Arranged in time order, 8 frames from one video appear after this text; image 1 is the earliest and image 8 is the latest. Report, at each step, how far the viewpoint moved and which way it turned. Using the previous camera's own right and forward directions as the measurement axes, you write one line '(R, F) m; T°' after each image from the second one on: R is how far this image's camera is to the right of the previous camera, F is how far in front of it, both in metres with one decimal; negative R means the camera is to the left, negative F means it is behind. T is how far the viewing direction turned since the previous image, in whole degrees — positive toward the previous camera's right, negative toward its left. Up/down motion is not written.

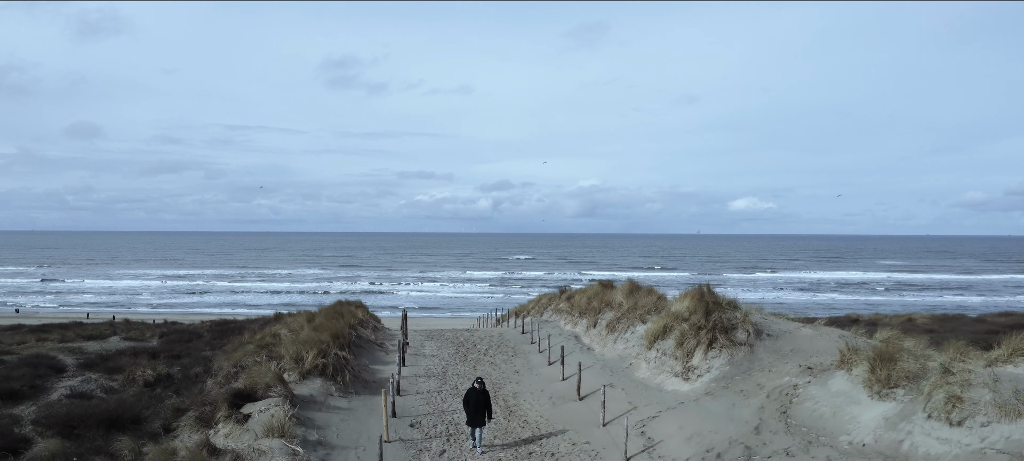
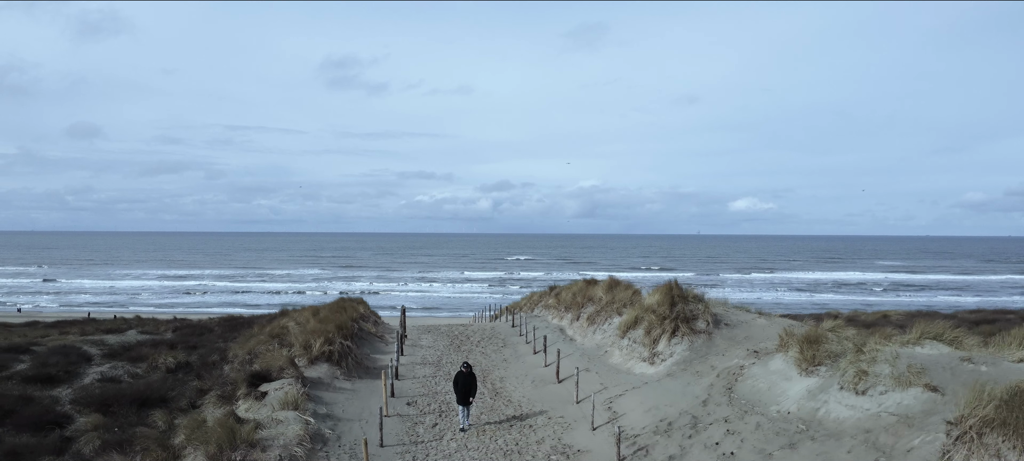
(-6.9, +3.1) m; 0°
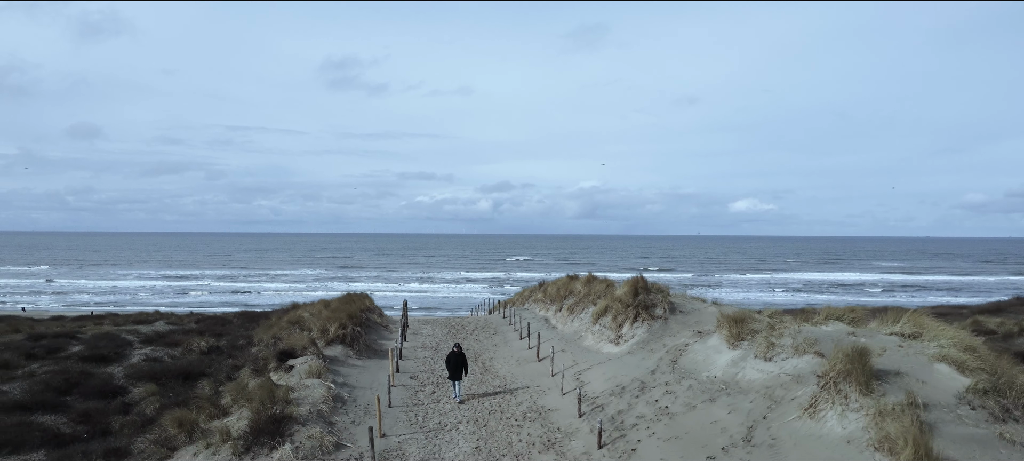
(+0.6, -0.6) m; 0°
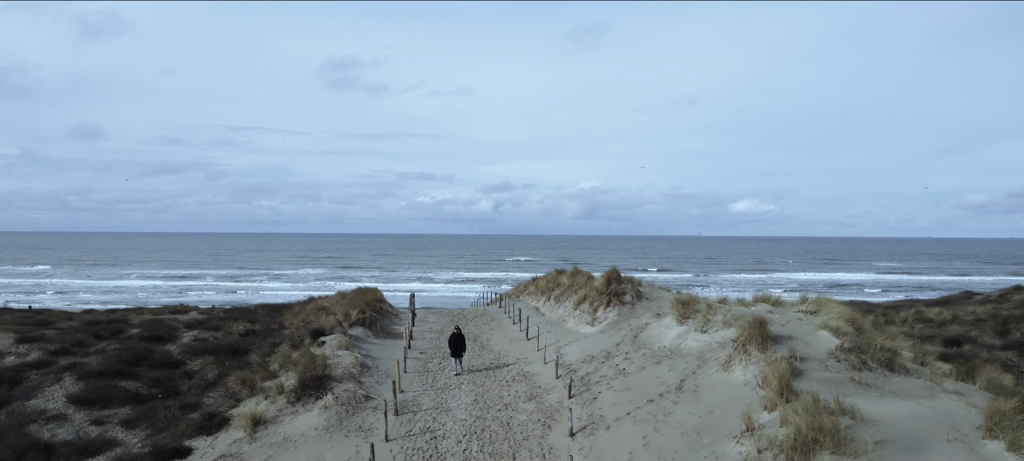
(+0.9, -0.7) m; 0°
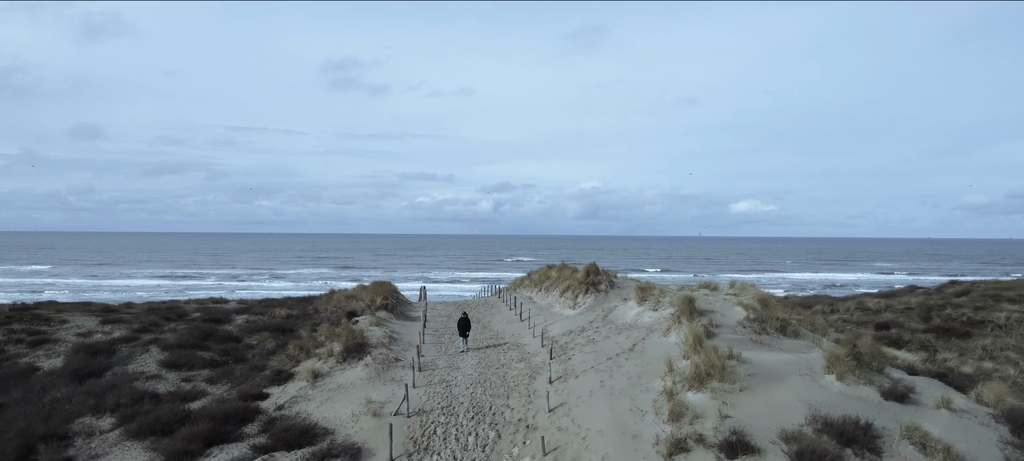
(+0.1, -2.9) m; 0°
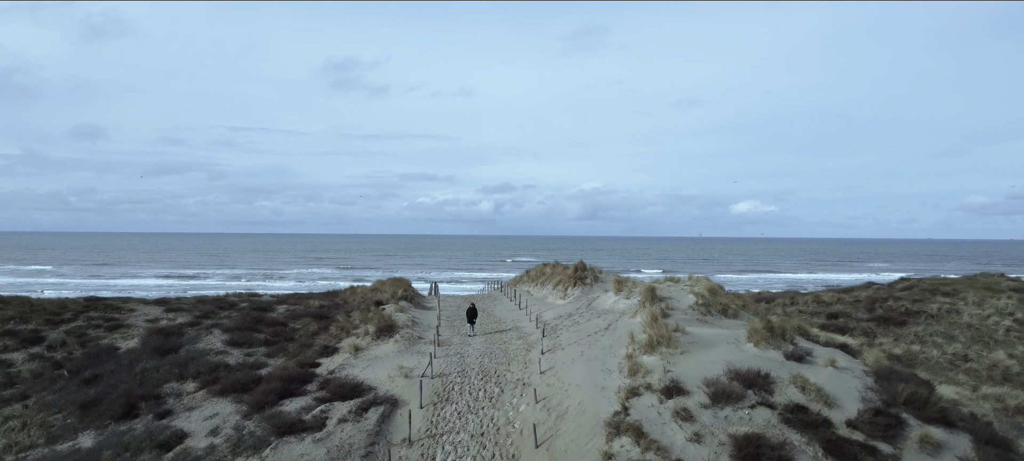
(0.0, -3.0) m; 0°
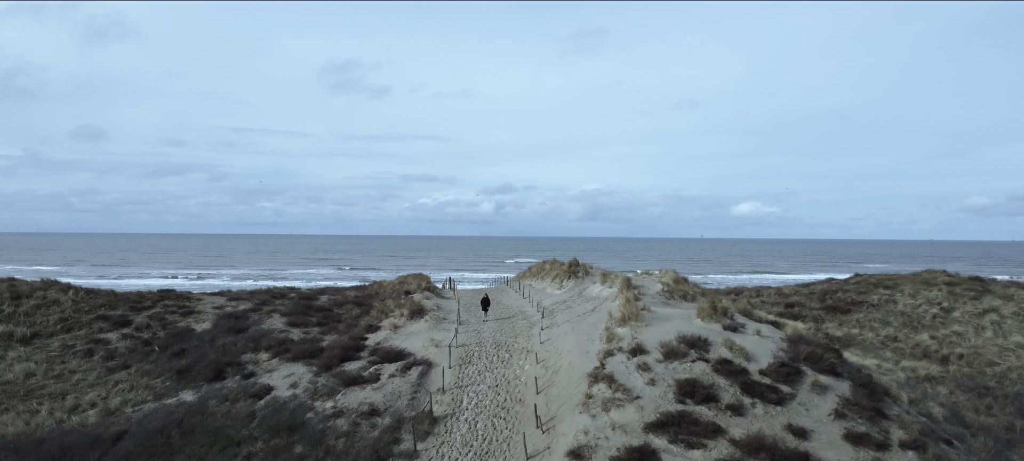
(-0.2, -3.9) m; 0°
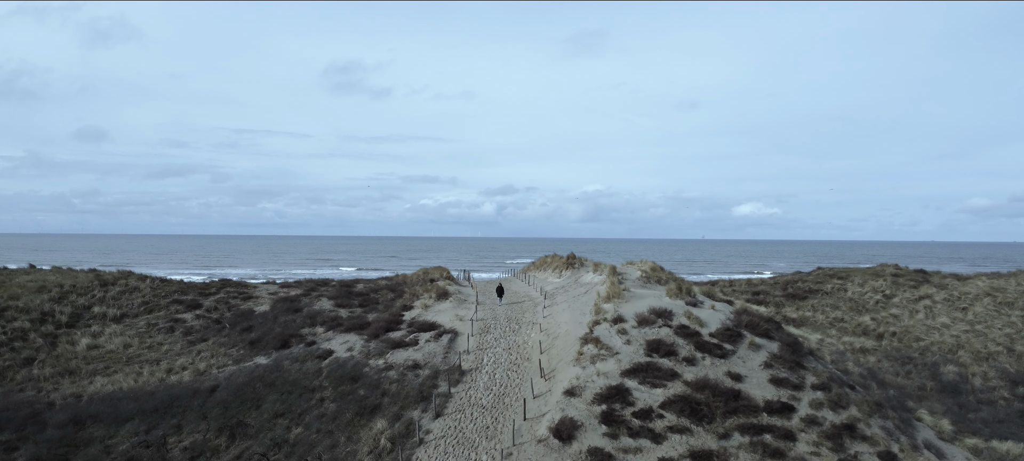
(-0.3, -4.4) m; 0°
